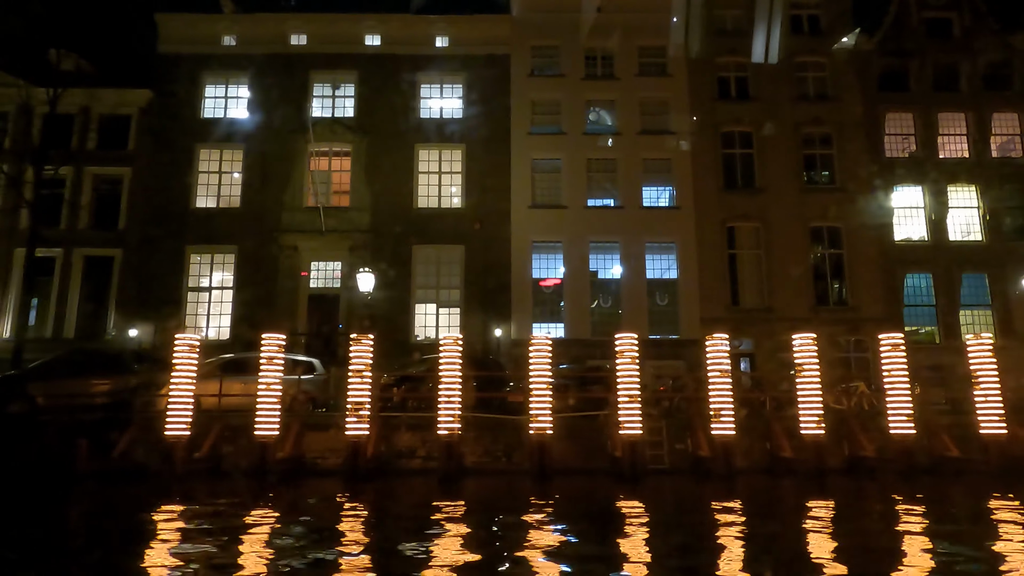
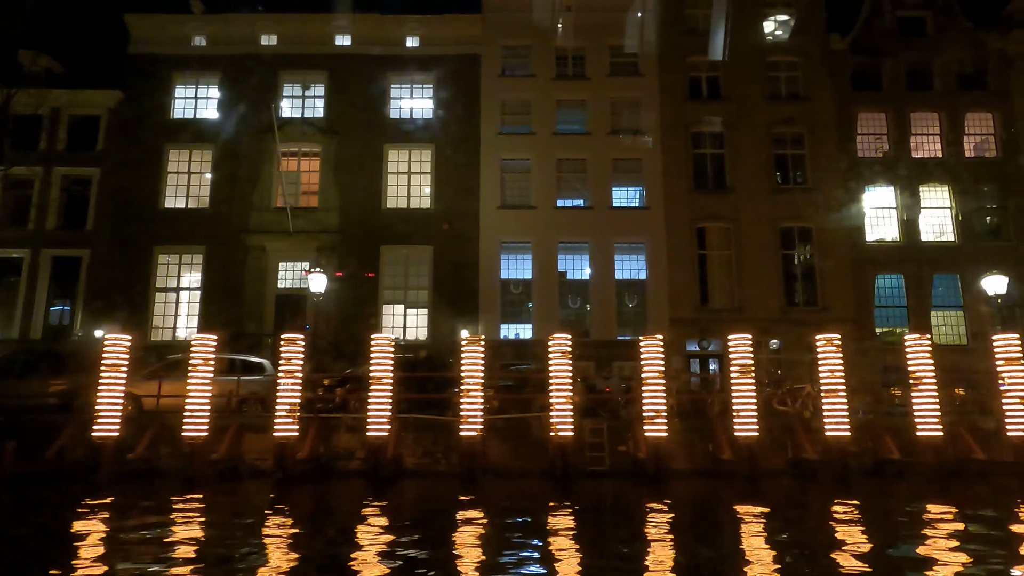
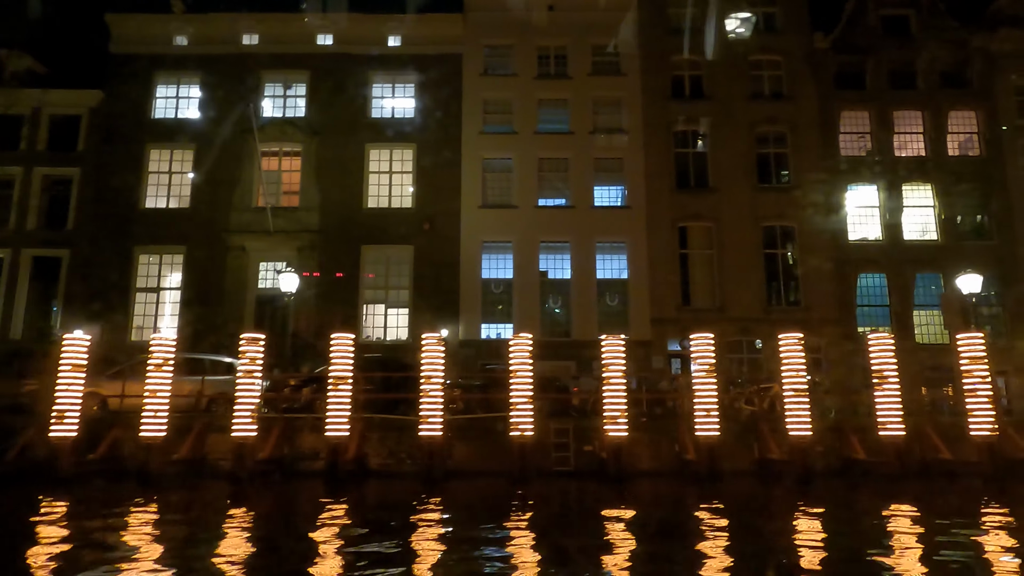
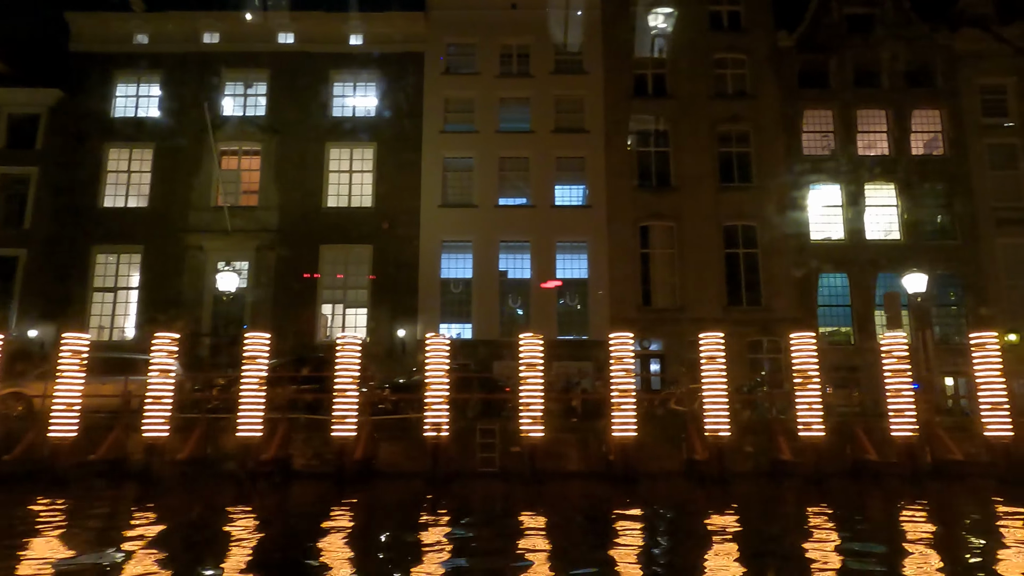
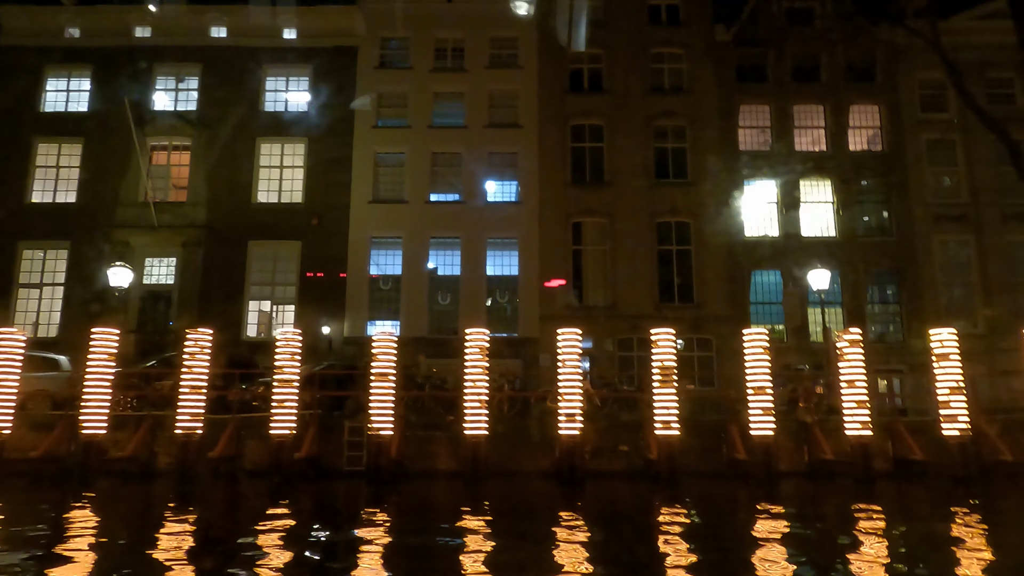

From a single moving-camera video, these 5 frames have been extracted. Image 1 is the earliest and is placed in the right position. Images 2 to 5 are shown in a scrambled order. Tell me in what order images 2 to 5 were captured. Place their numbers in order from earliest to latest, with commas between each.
2, 3, 4, 5
